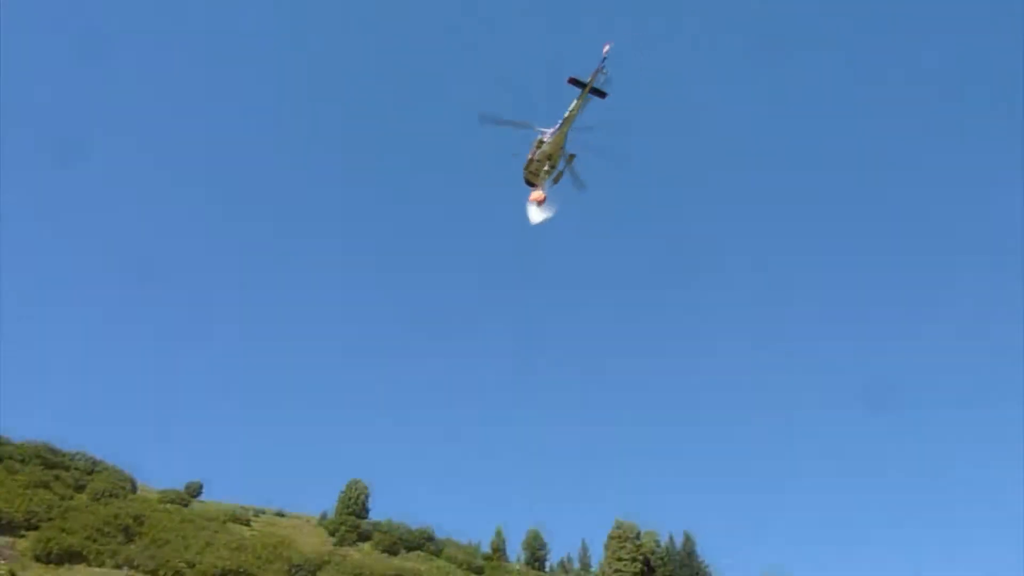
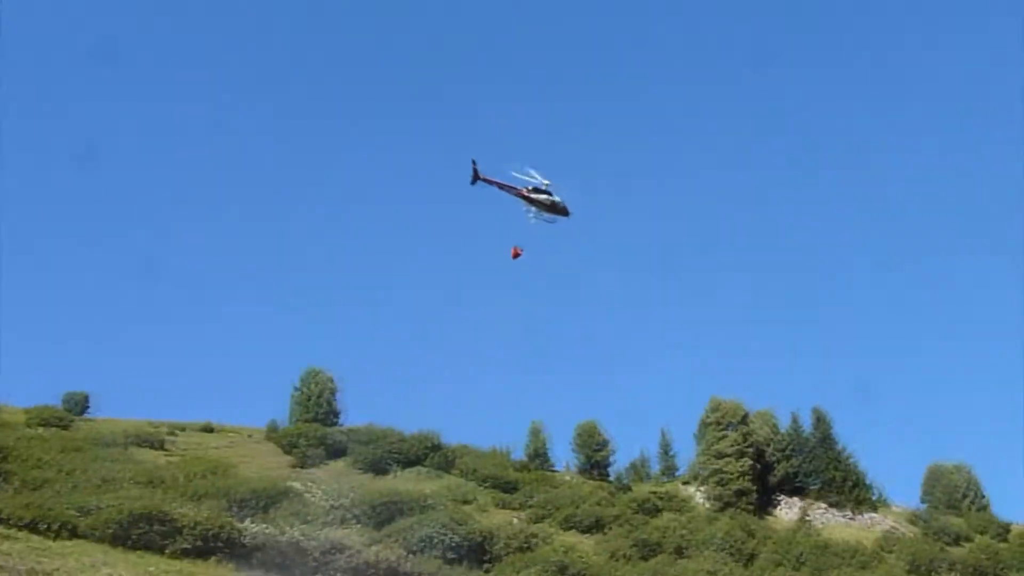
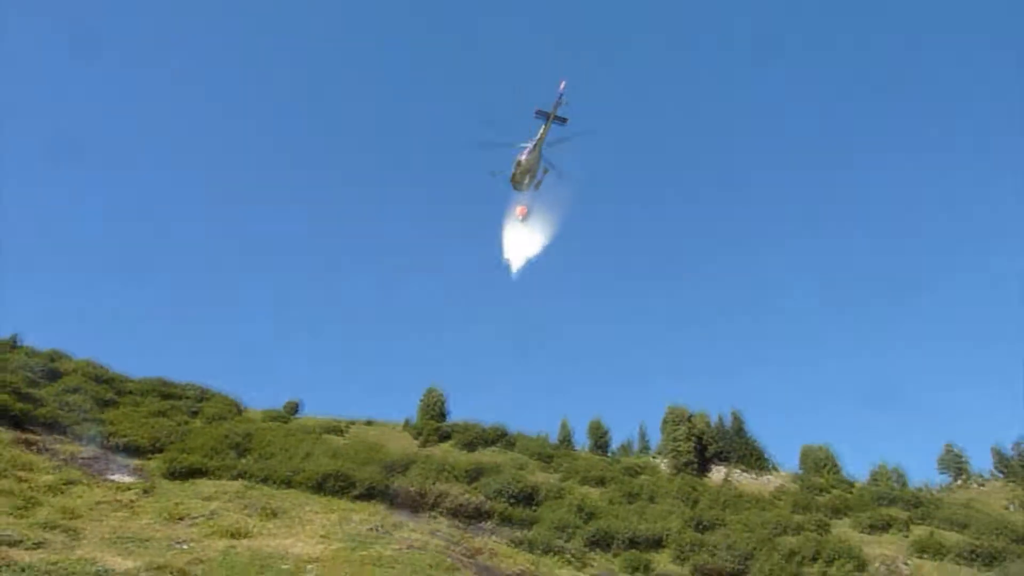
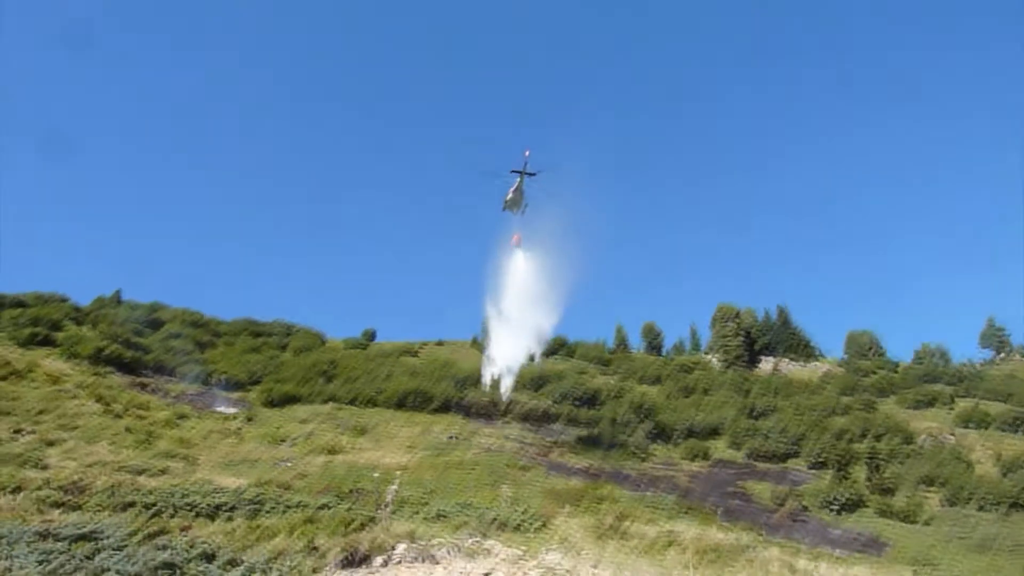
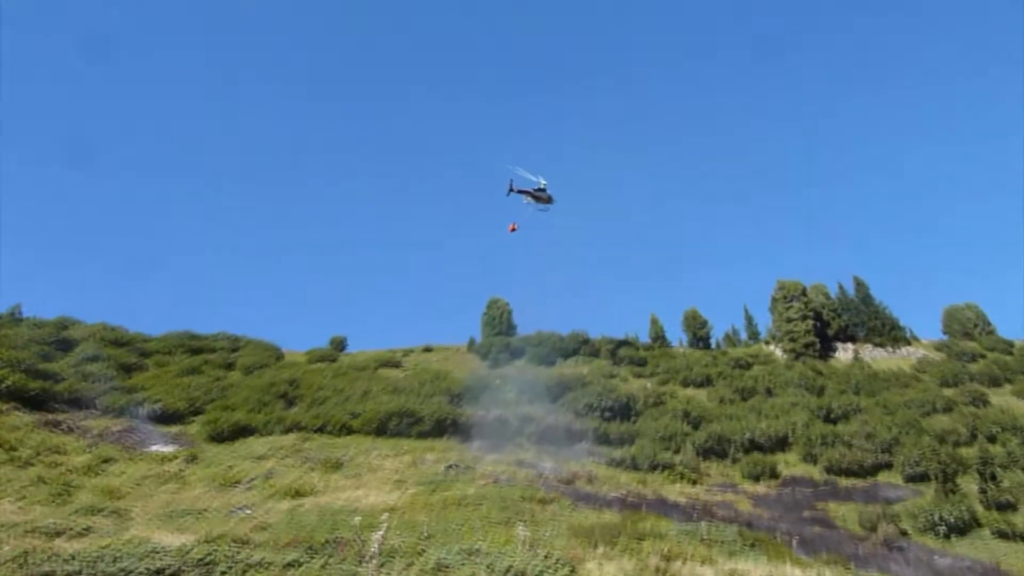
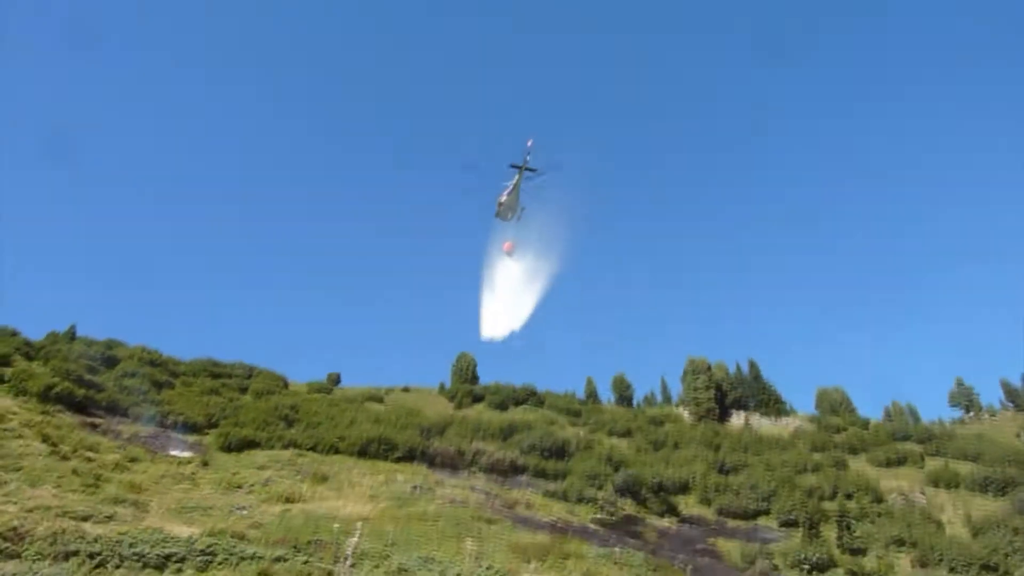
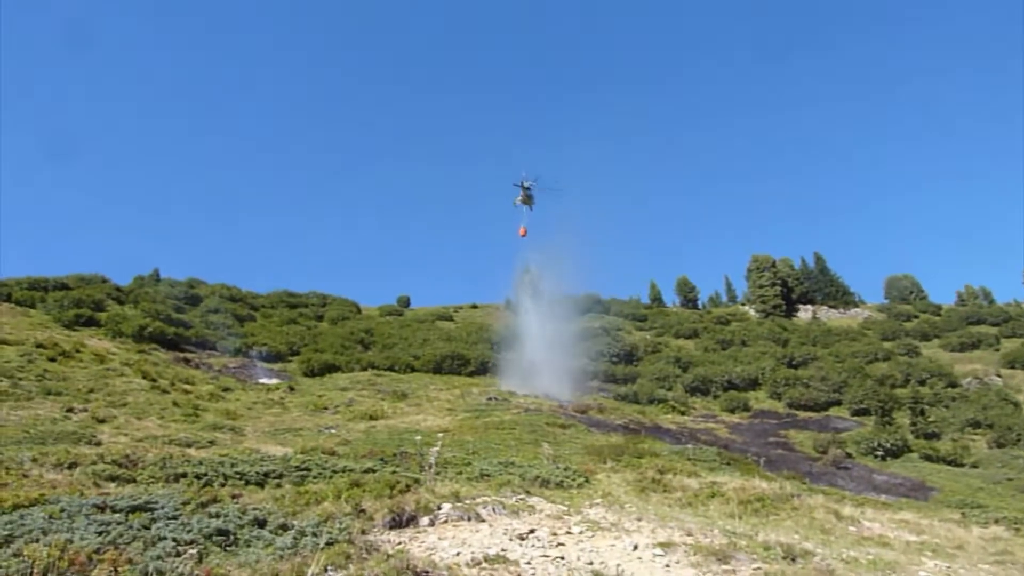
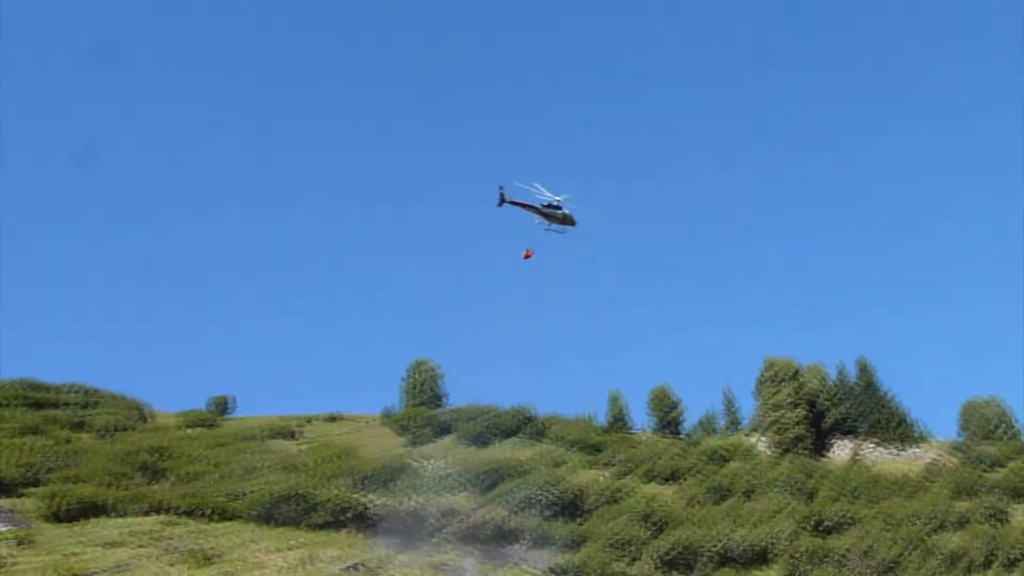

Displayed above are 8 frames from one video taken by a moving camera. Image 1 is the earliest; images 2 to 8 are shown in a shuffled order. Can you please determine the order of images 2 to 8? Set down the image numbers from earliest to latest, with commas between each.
3, 6, 4, 7, 5, 8, 2
